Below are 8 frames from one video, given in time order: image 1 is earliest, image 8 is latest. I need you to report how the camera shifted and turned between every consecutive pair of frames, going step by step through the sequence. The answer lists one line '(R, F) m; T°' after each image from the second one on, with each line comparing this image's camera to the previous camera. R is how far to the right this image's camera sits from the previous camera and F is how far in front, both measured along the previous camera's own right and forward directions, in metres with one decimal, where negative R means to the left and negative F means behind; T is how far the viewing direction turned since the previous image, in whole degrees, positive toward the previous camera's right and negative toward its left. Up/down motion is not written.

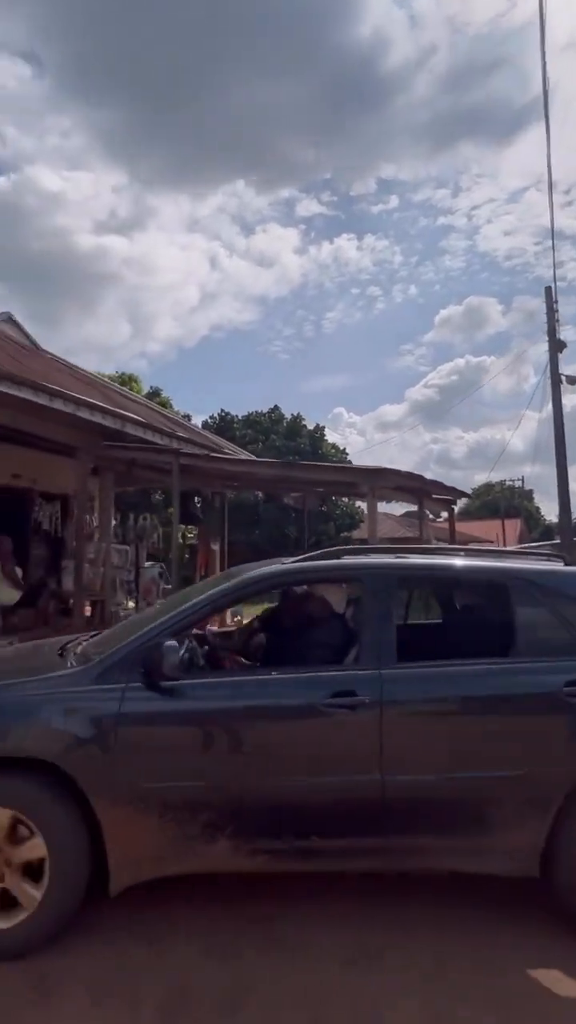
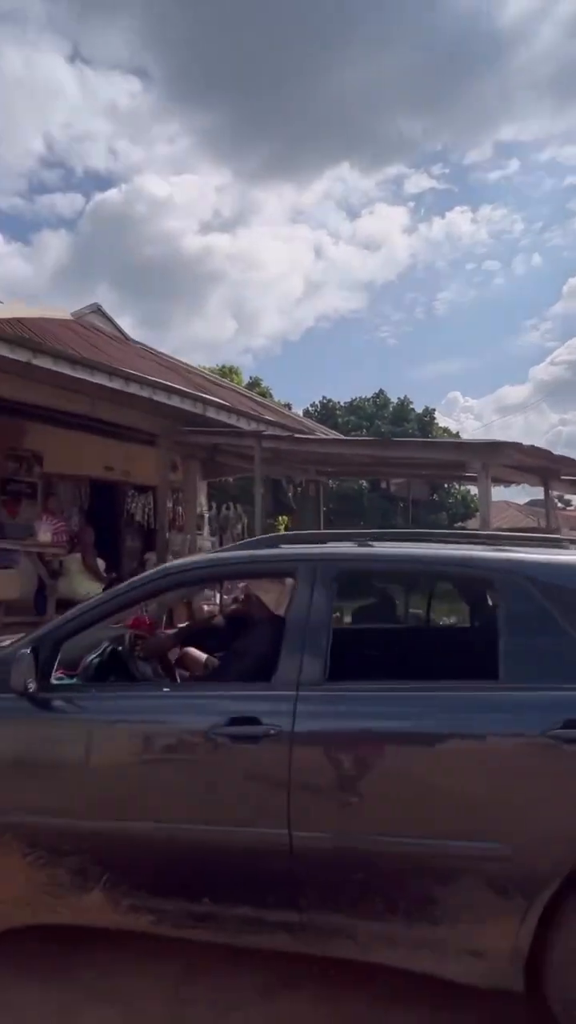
(+0.3, +0.9) m; -12°
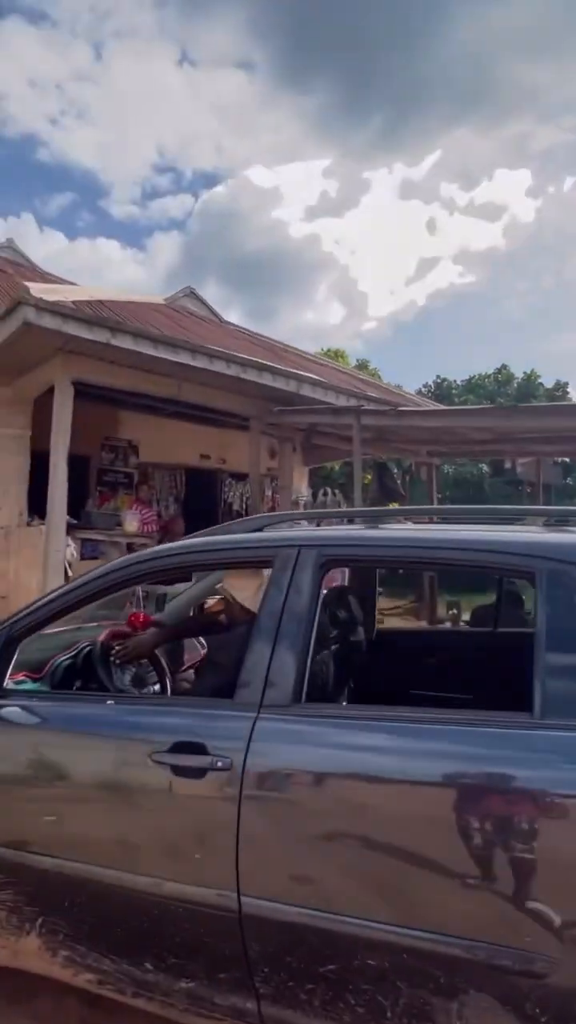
(+0.2, +0.8) m; -12°
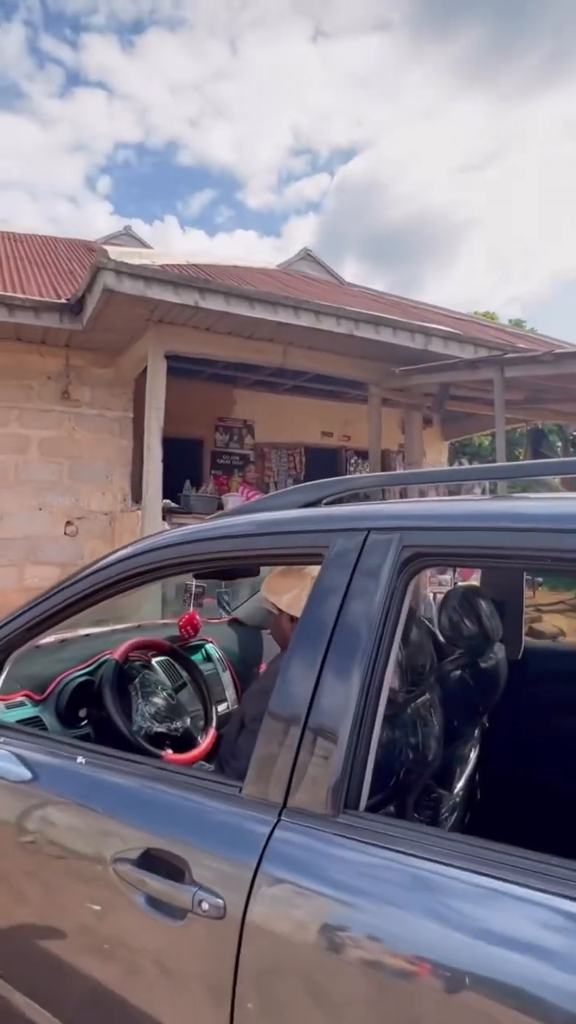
(+0.3, +1.0) m; -15°
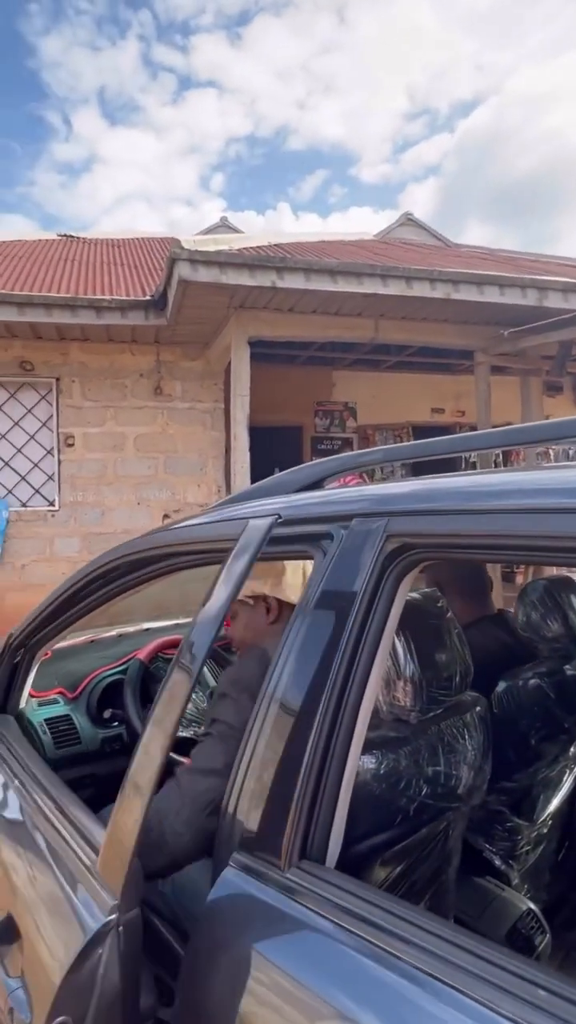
(+0.4, +0.3) m; -13°
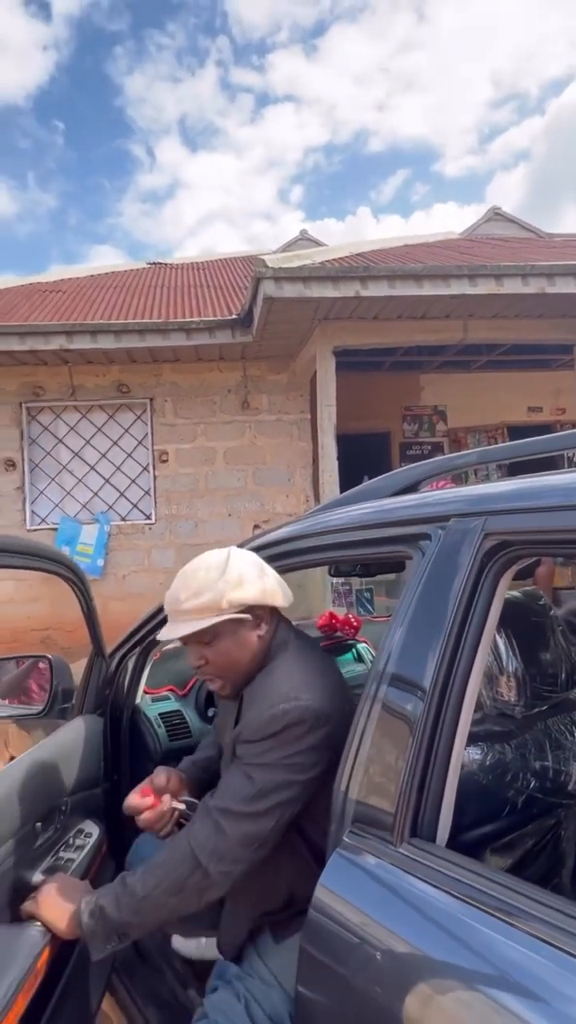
(0.0, -0.1) m; -9°
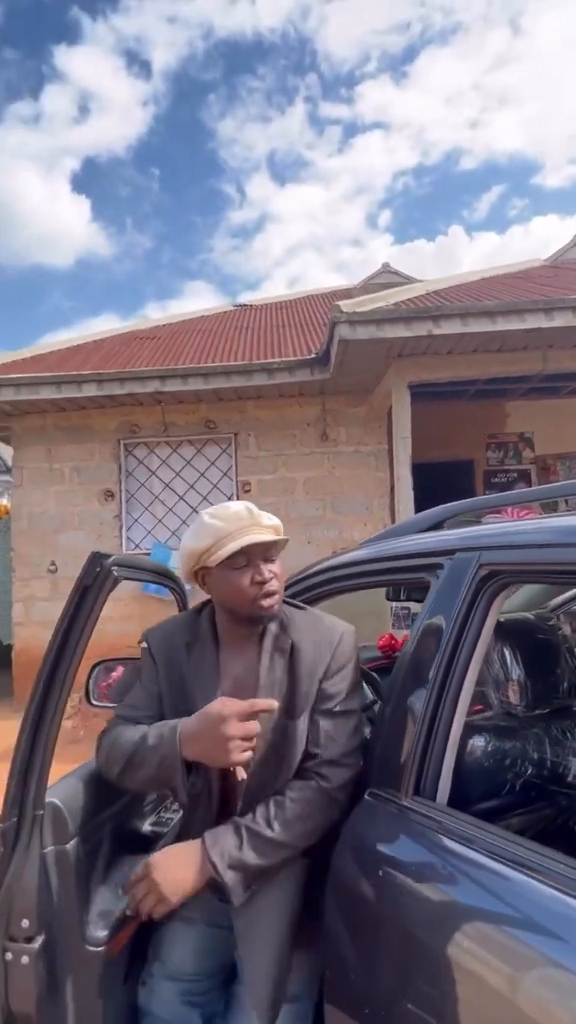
(+0.1, -0.2) m; -8°
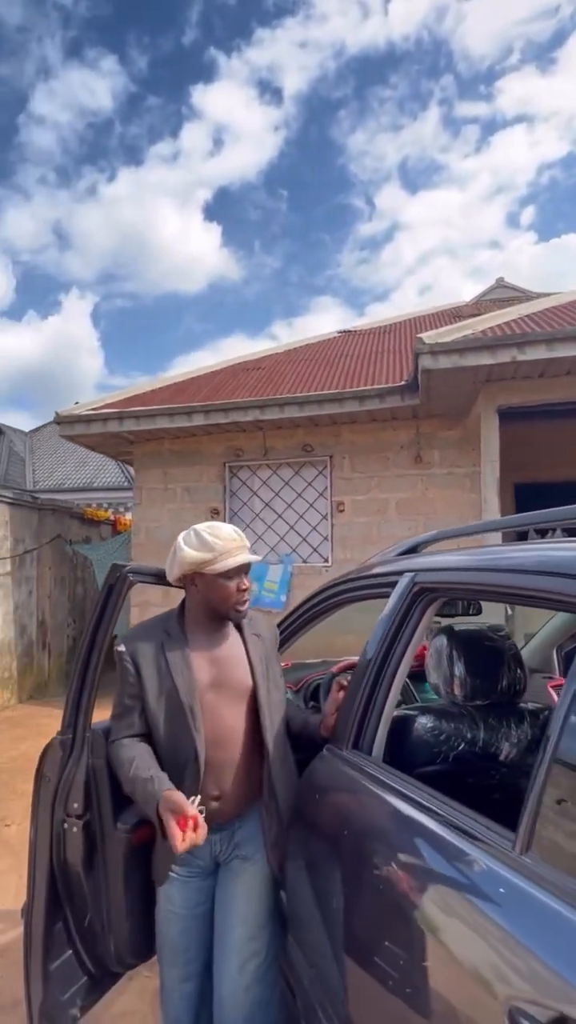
(+0.3, -0.3) m; -11°
